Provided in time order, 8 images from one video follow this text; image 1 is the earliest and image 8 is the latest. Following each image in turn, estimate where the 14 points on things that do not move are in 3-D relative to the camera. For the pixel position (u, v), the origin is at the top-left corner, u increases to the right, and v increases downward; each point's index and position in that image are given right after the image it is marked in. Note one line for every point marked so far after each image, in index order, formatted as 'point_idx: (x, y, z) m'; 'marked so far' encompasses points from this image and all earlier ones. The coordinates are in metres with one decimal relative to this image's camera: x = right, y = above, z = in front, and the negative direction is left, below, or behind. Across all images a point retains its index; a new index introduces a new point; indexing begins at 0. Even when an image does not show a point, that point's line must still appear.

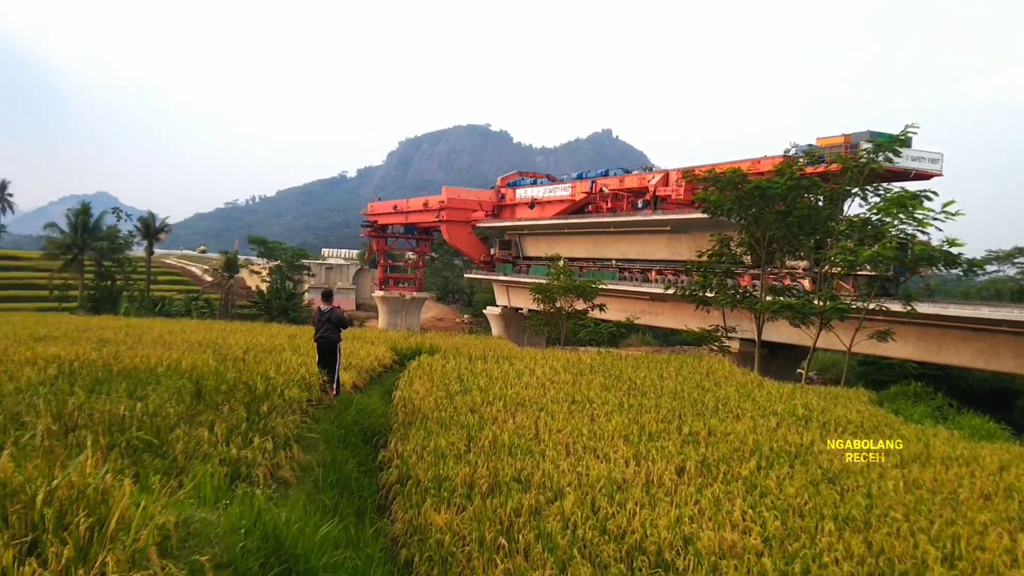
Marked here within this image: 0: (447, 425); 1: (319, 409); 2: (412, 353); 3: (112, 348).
0: (-0.5, -1.2, +7.1) m
1: (-1.6, -1.0, +7.0) m
2: (-1.5, -1.0, +12.9) m
3: (-4.6, -0.7, +9.7) m
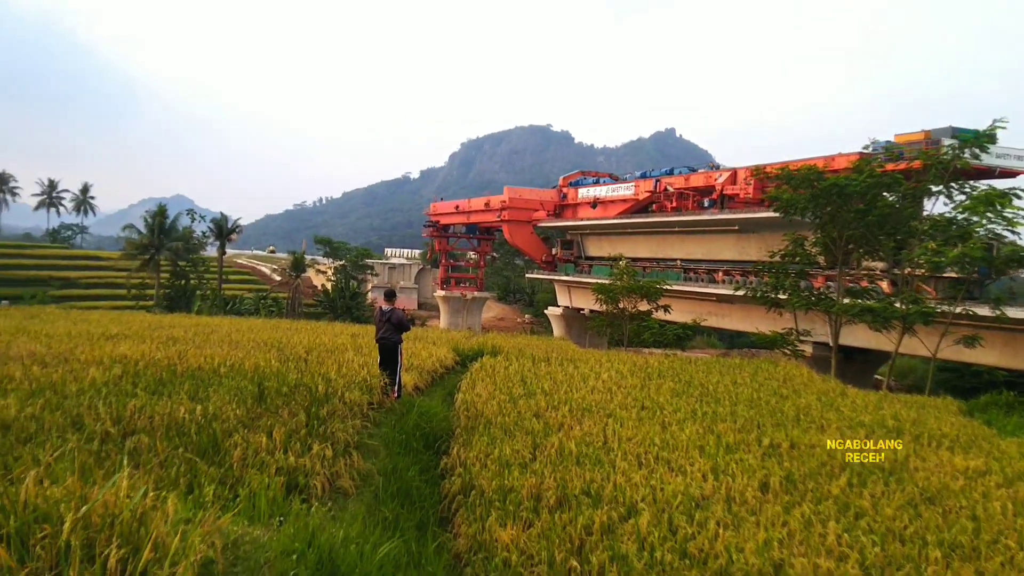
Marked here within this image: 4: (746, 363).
0: (0.0, -1.2, +6.8) m
1: (-1.0, -1.0, +6.8) m
2: (-0.6, -1.0, +12.7) m
3: (-3.8, -0.7, +9.7) m
4: (+3.4, -1.1, +12.5) m
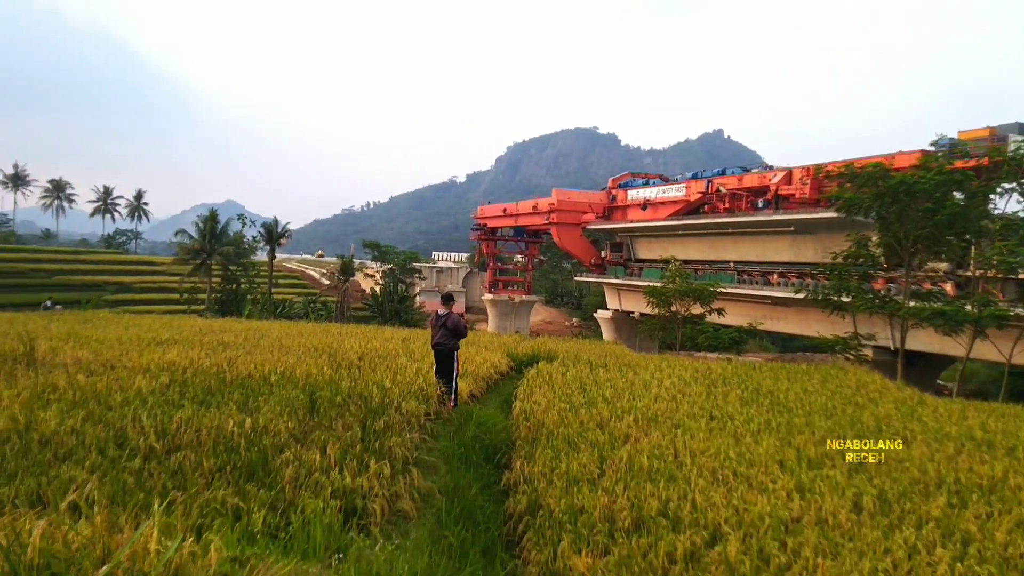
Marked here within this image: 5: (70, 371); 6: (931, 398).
0: (+0.5, -1.2, +6.4) m
1: (-0.6, -1.1, +6.5) m
2: (+0.3, -1.0, +12.3) m
3: (-3.2, -0.8, +9.5) m
4: (+4.2, -1.2, +11.9) m
5: (-3.3, -0.6, +6.2) m
6: (+4.8, -1.3, +9.8) m
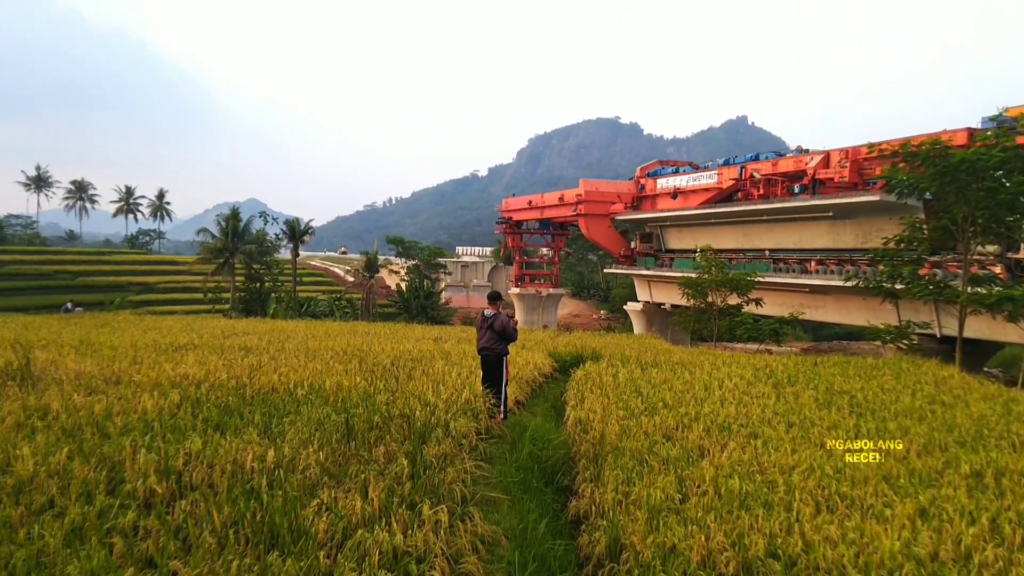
0: (+0.9, -1.2, +5.6) m
1: (-0.1, -1.1, +5.7) m
2: (+0.8, -1.0, +11.5) m
3: (-2.7, -0.8, +8.8) m
4: (+4.8, -1.0, +10.9) m
5: (-2.9, -0.7, +5.5) m
6: (+5.3, -1.1, +8.8) m
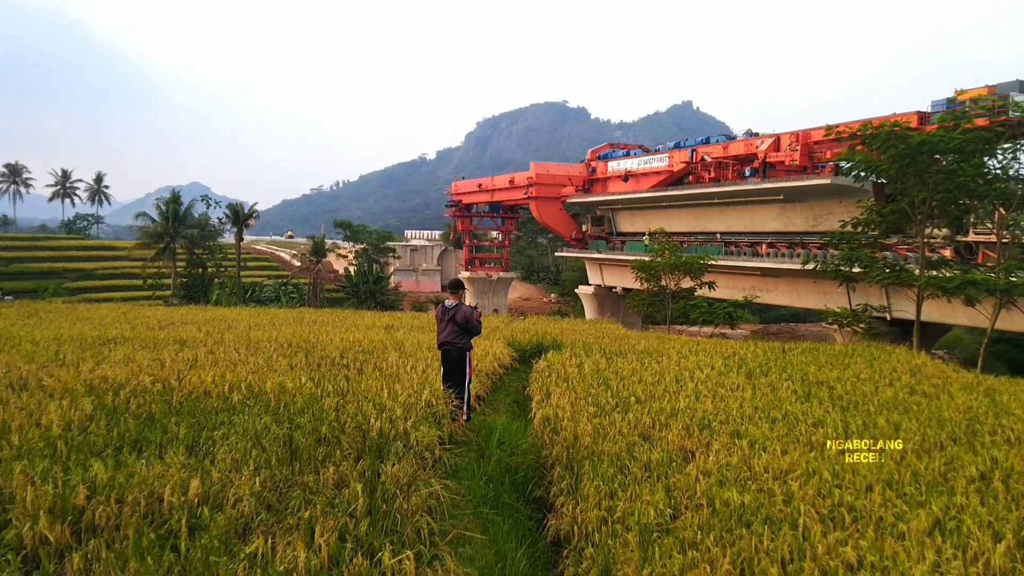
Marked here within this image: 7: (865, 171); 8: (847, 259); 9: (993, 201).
0: (+0.7, -1.1, +5.1) m
1: (-0.3, -1.0, +5.1) m
2: (+0.3, -0.8, +10.9) m
3: (-3.1, -0.6, +8.0) m
4: (+4.2, -0.8, +10.6) m
5: (-3.1, -0.6, +4.8) m
6: (+4.9, -1.0, +8.6) m
7: (+6.5, +2.2, +15.5) m
8: (+6.8, +0.6, +17.2) m
9: (+8.1, +1.5, +14.0) m
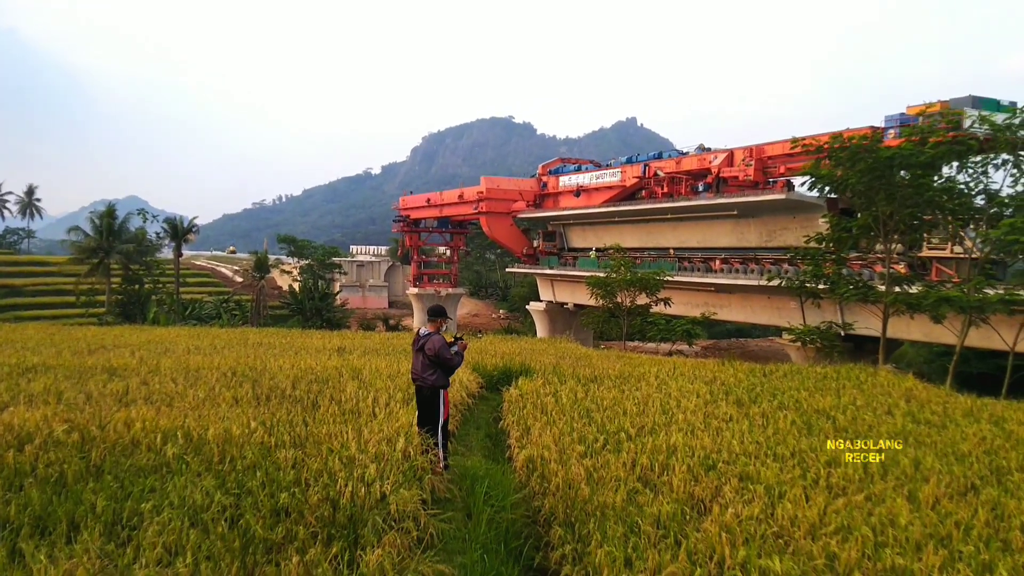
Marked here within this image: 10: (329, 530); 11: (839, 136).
0: (+0.6, -1.2, +4.4) m
1: (-0.4, -1.1, +4.3) m
2: (-0.1, -1.0, +10.2) m
3: (-3.3, -0.9, +7.1) m
4: (+3.8, -1.1, +10.1) m
5: (-3.1, -0.8, +3.8) m
6: (+4.6, -1.1, +8.1) m
7: (+5.8, +1.8, +15.2) m
8: (+6.0, +0.2, +16.8) m
9: (+7.4, +1.2, +13.8) m
10: (-0.8, -1.1, +3.7) m
11: (+6.1, +2.8, +15.5) m
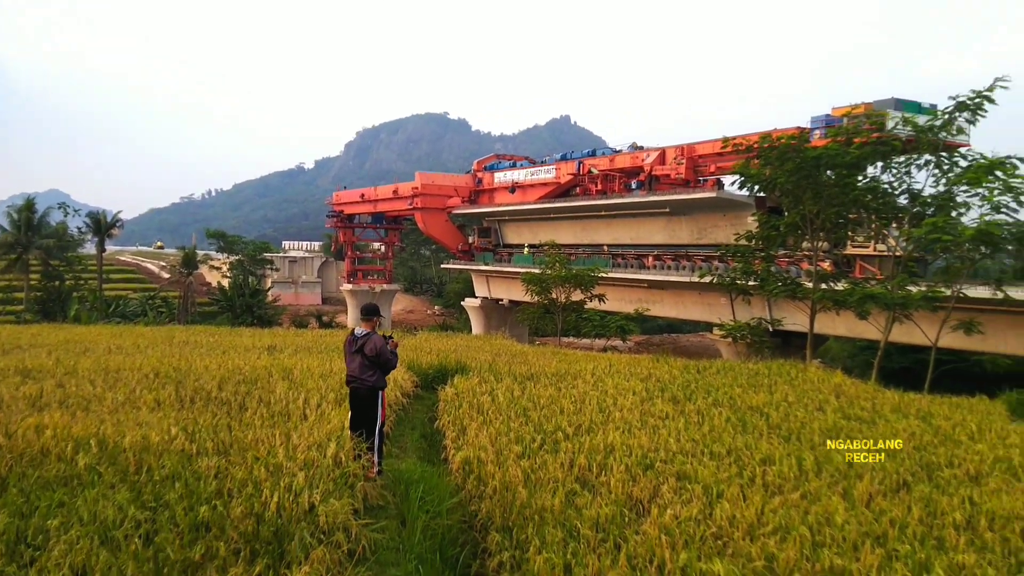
0: (+0.3, -1.2, +4.3) m
1: (-0.7, -1.1, +4.1) m
2: (-0.9, -1.0, +10.0) m
3: (-3.8, -0.8, +6.7) m
4: (+3.1, -1.0, +10.3) m
5: (-3.4, -0.8, +3.4) m
6: (+4.0, -1.1, +8.3) m
7: (+4.6, +1.9, +15.5) m
8: (+4.7, +0.3, +17.1) m
9: (+6.3, +1.2, +14.2) m
10: (-1.1, -1.1, +3.5) m
11: (+4.9, +2.9, +15.8) m
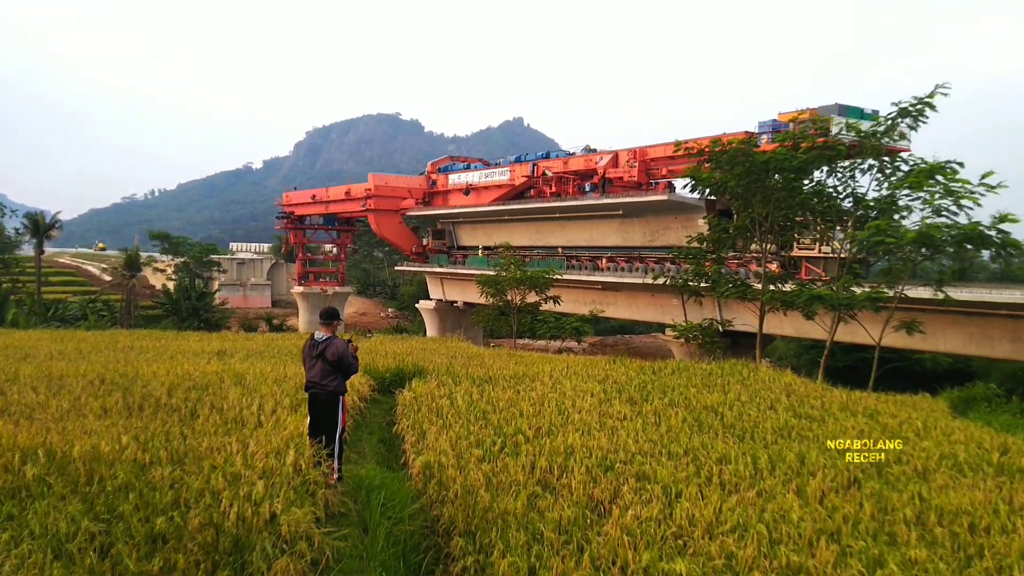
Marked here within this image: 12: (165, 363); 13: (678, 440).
0: (+0.1, -1.2, +4.3) m
1: (-0.9, -1.1, +4.1) m
2: (-1.4, -1.0, +9.9) m
3: (-4.1, -0.9, +6.4) m
4: (+2.5, -1.0, +10.4) m
5: (-3.5, -0.8, +3.2) m
6: (+3.6, -1.1, +8.5) m
7: (+3.8, +1.9, +15.7) m
8: (+3.8, +0.3, +17.4) m
9: (+5.6, +1.2, +14.6) m
10: (-1.2, -1.1, +3.4) m
11: (+4.0, +2.8, +16.1) m
12: (-4.1, -0.9, +10.0) m
13: (+1.3, -1.2, +6.4) m
